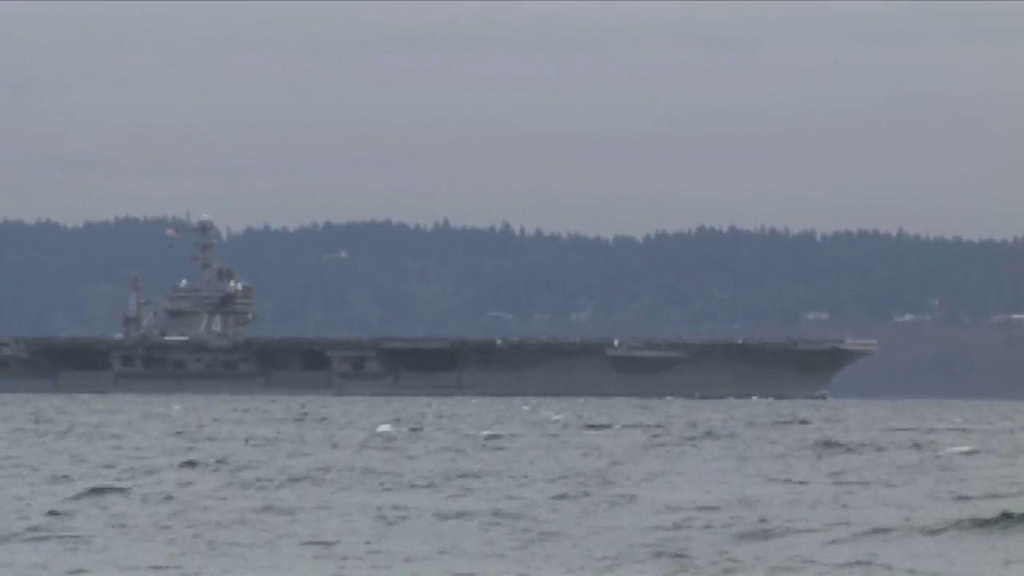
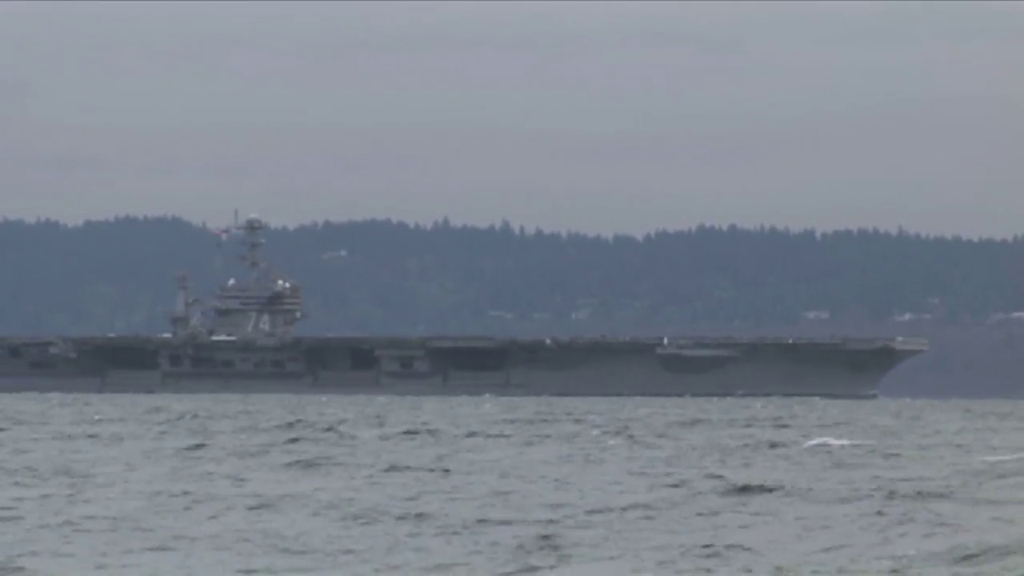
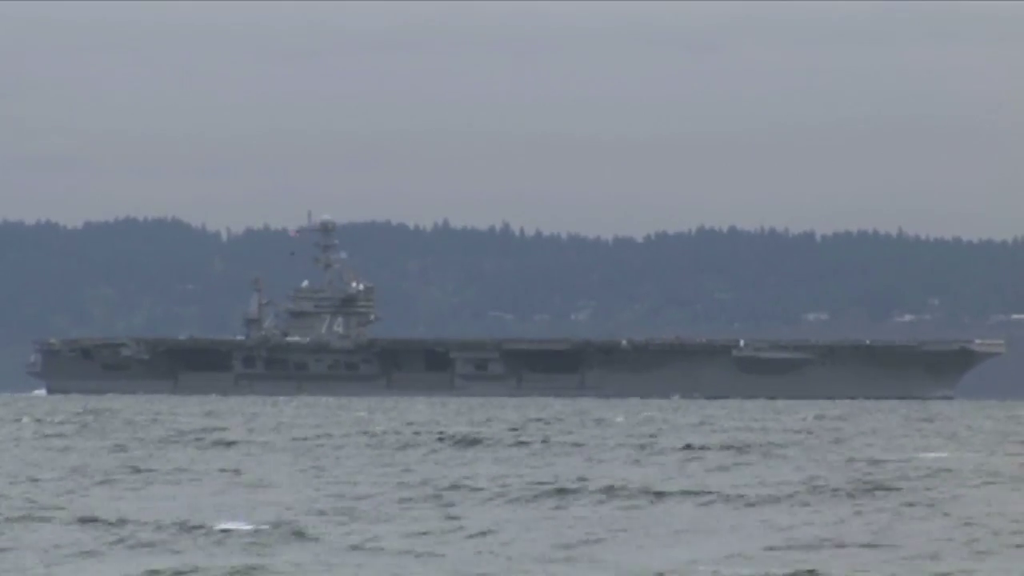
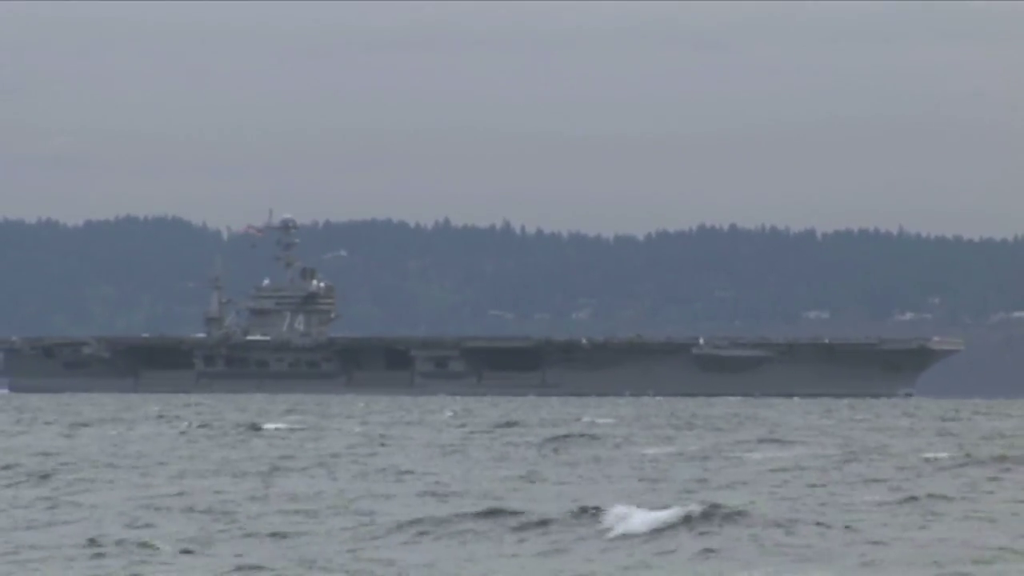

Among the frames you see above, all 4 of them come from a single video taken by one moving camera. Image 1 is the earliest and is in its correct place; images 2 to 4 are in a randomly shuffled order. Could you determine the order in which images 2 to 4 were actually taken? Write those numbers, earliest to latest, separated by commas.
2, 4, 3
